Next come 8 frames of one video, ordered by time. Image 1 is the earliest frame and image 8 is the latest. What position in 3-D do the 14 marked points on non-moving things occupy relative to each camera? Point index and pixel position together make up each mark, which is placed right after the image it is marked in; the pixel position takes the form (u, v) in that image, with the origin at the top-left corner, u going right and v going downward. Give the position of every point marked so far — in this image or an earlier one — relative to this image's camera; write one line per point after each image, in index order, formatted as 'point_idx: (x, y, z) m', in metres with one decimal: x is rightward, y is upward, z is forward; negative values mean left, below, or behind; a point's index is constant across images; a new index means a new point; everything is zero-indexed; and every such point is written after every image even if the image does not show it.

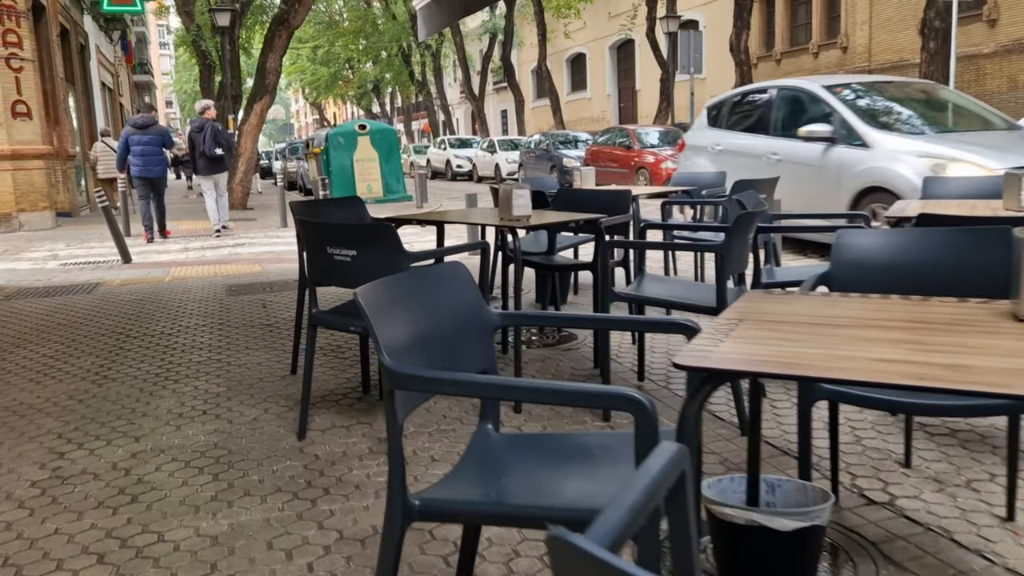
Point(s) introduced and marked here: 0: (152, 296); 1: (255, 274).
0: (-2.8, -0.1, +7.1) m
1: (-2.2, +0.1, +8.0) m
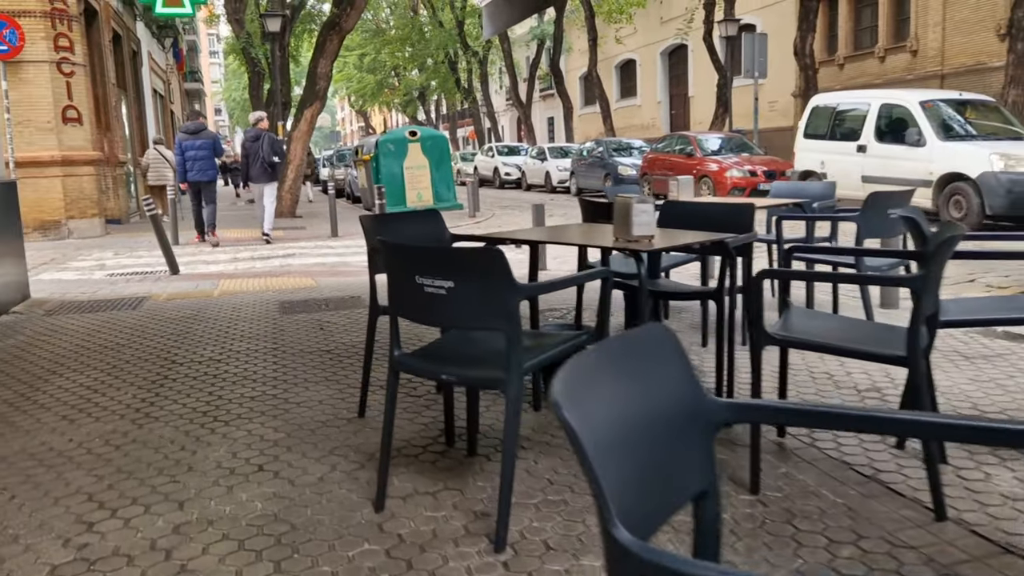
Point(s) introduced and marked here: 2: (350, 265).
0: (-2.3, -0.2, +6.6) m
1: (-1.7, 0.0, +7.5) m
2: (-1.7, +0.2, +9.5) m
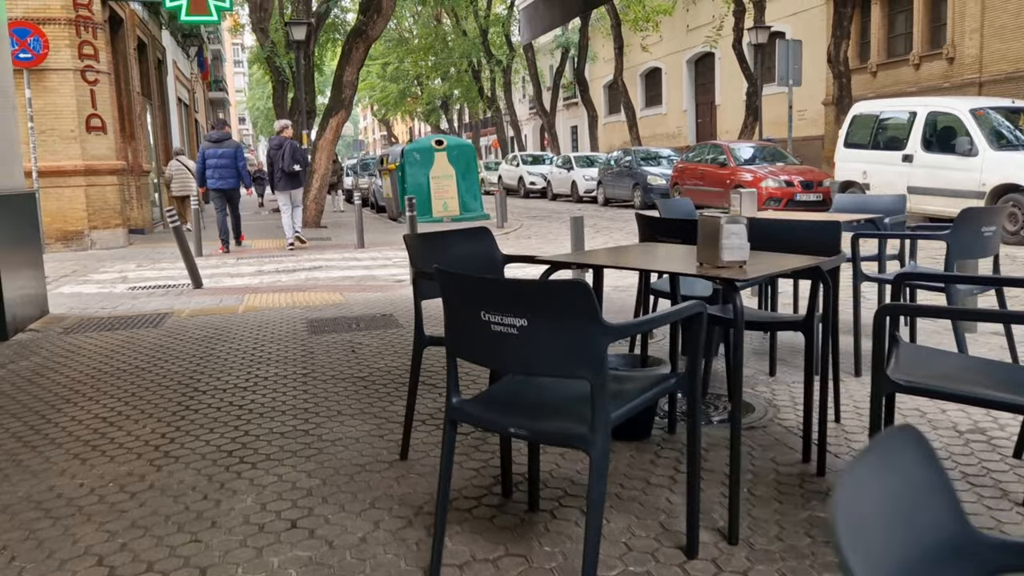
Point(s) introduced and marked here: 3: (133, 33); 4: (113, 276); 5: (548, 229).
0: (-2.0, -0.3, +6.3) m
1: (-1.4, -0.1, +7.1) m
2: (-1.4, +0.1, +9.1) m
3: (-7.0, +4.7, +16.5) m
4: (-4.6, +0.1, +10.2) m
5: (+0.6, +1.0, +15.3) m
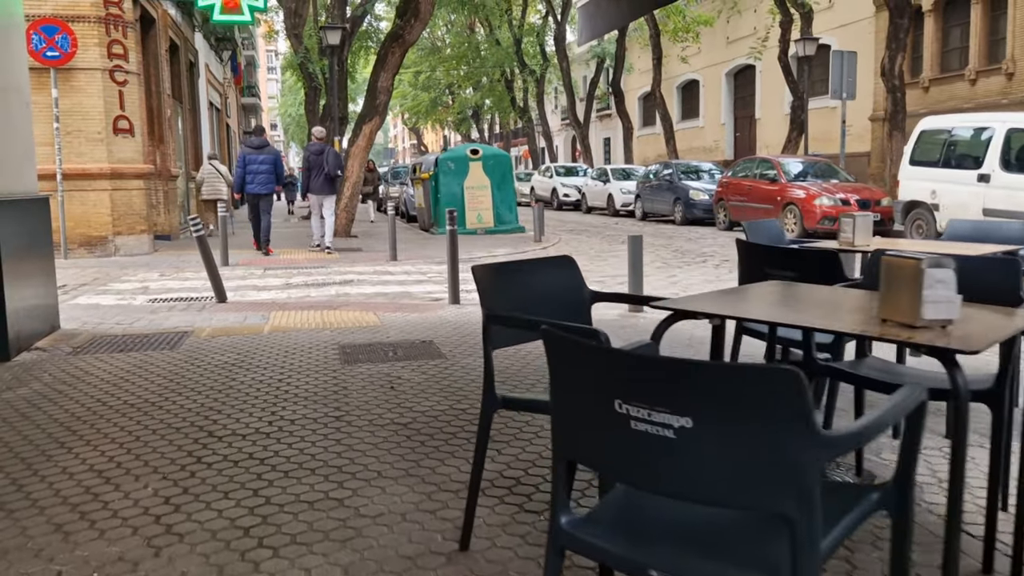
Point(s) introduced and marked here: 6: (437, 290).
0: (-1.6, -0.4, +5.7) m
1: (-1.0, -0.3, +6.5) m
2: (-0.9, -0.1, +8.5) m
3: (-6.2, +4.6, +16.1) m
4: (-4.1, 0.0, +9.7) m
5: (+1.2, +0.7, +14.6) m
6: (-0.8, 0.0, +9.0) m
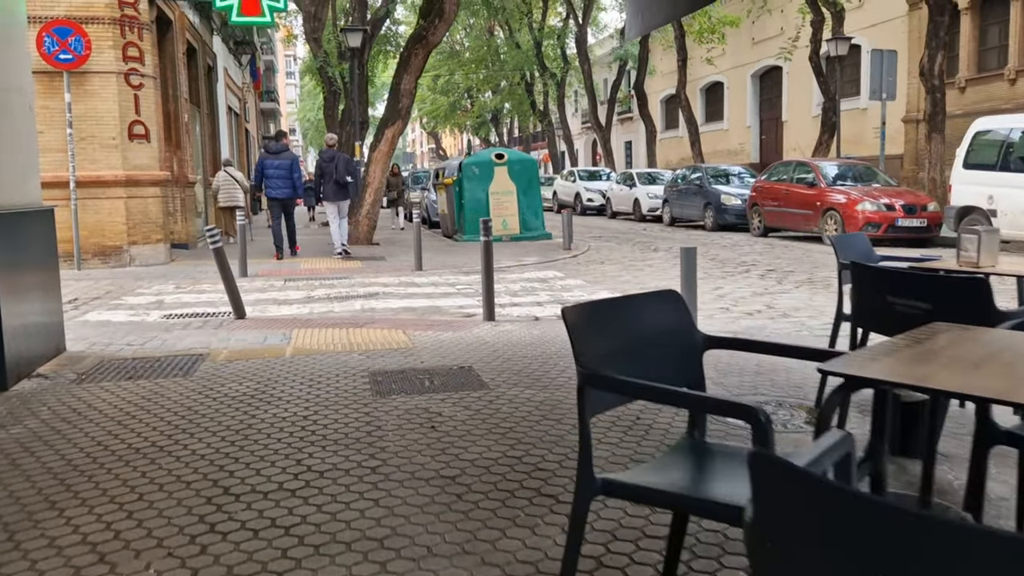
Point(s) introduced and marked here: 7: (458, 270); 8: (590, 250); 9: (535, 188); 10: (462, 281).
0: (-1.4, -0.5, +5.1) m
1: (-0.7, -0.4, +5.9) m
2: (-0.6, -0.2, +7.9) m
3: (-5.8, +4.4, +15.7) m
4: (-3.7, -0.1, +9.2) m
5: (+1.7, +0.6, +14.0) m
6: (-0.4, -0.2, +8.4) m
7: (-0.7, +0.2, +12.0) m
8: (+1.2, +0.6, +14.3) m
9: (+0.4, +2.0, +17.7) m
10: (-0.6, +0.1, +10.5) m
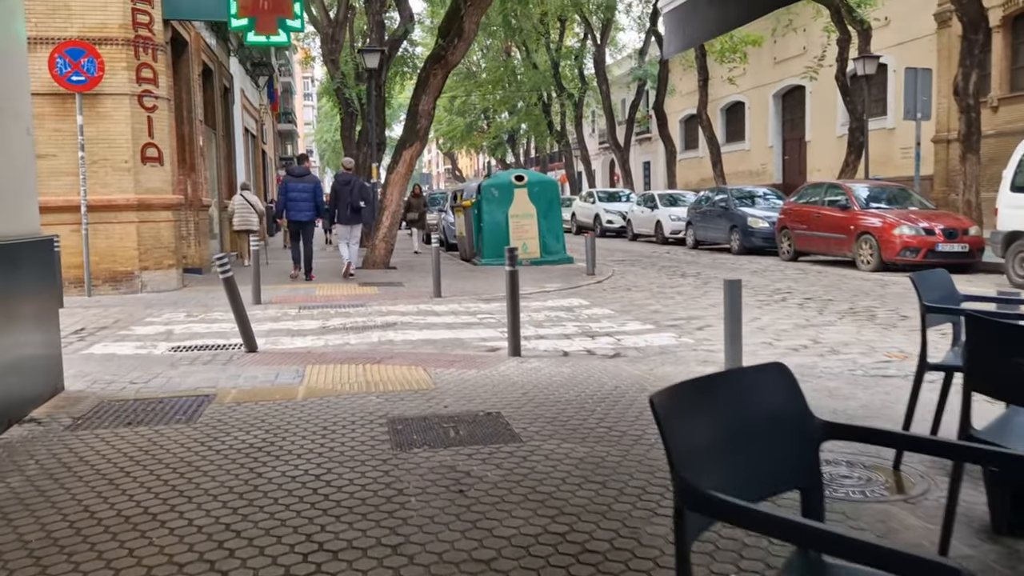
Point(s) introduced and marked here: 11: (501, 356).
0: (-1.2, -0.7, +4.7) m
1: (-0.5, -0.6, +5.5) m
2: (-0.4, -0.5, +7.5) m
3: (-5.4, +4.0, +15.4) m
4: (-3.5, -0.4, +8.8) m
5: (+2.0, +0.2, +13.5) m
6: (-0.2, -0.4, +8.0) m
7: (-0.4, -0.1, +11.6) m
8: (+1.6, +0.2, +13.9) m
9: (+0.8, +1.5, +17.2) m
10: (-0.3, -0.2, +10.1) m
11: (-0.1, -0.5, +6.9) m
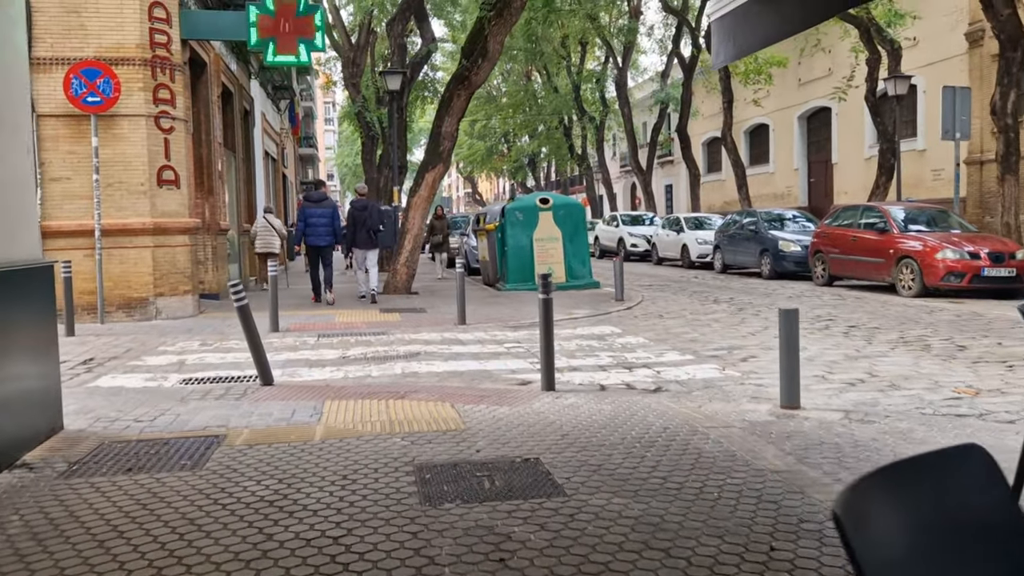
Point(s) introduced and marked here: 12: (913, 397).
0: (-1.0, -0.9, +4.2) m
1: (-0.3, -0.8, +5.0) m
2: (-0.1, -0.7, +7.0) m
3: (-5.0, +3.5, +15.1) m
4: (-3.2, -0.7, +8.4) m
5: (+2.4, -0.2, +13.0) m
6: (+0.1, -0.7, +7.5) m
7: (-0.1, -0.5, +11.1) m
8: (+2.0, -0.2, +13.3) m
9: (+1.3, +1.0, +16.8) m
10: (0.0, -0.5, +9.6) m
11: (+0.2, -0.7, +6.4) m
12: (+2.7, -0.7, +6.0) m
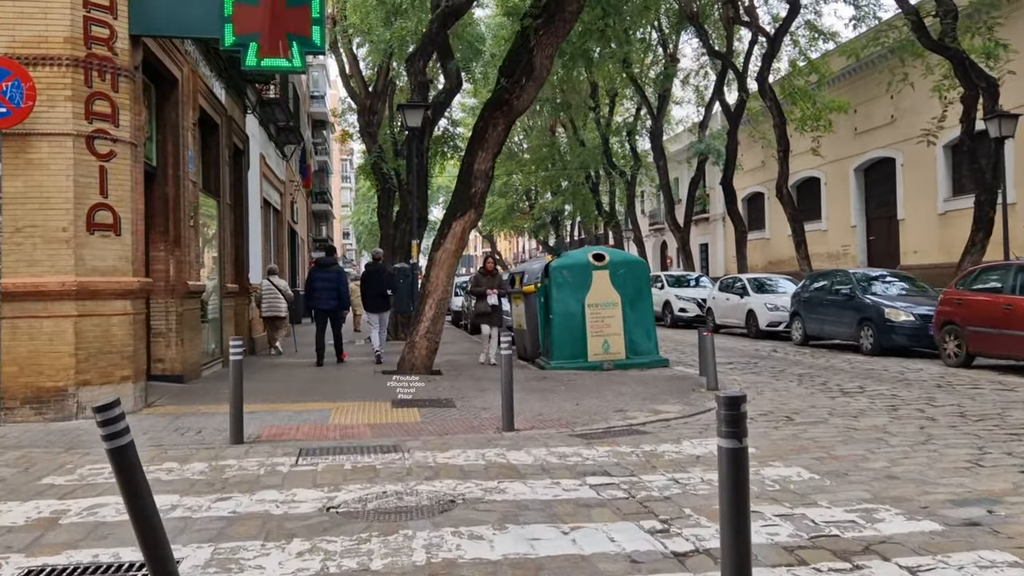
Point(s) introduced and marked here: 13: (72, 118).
0: (-0.5, -1.2, +0.8) m
1: (+0.2, -1.2, +1.6) m
2: (+0.4, -1.2, +3.6) m
3: (-4.3, +2.5, +12.1) m
4: (-2.7, -1.3, +5.0) m
5: (+3.0, -1.1, +9.6) m
6: (+0.6, -1.2, +4.1) m
7: (+0.5, -1.2, +7.7) m
8: (+2.6, -1.1, +9.9) m
9: (+2.0, -0.1, +13.4) m
10: (+0.6, -1.2, +6.2) m
11: (+0.7, -1.2, +3.0) m
12: (+3.2, -1.2, +2.6) m
13: (-4.1, +1.6, +8.4) m
